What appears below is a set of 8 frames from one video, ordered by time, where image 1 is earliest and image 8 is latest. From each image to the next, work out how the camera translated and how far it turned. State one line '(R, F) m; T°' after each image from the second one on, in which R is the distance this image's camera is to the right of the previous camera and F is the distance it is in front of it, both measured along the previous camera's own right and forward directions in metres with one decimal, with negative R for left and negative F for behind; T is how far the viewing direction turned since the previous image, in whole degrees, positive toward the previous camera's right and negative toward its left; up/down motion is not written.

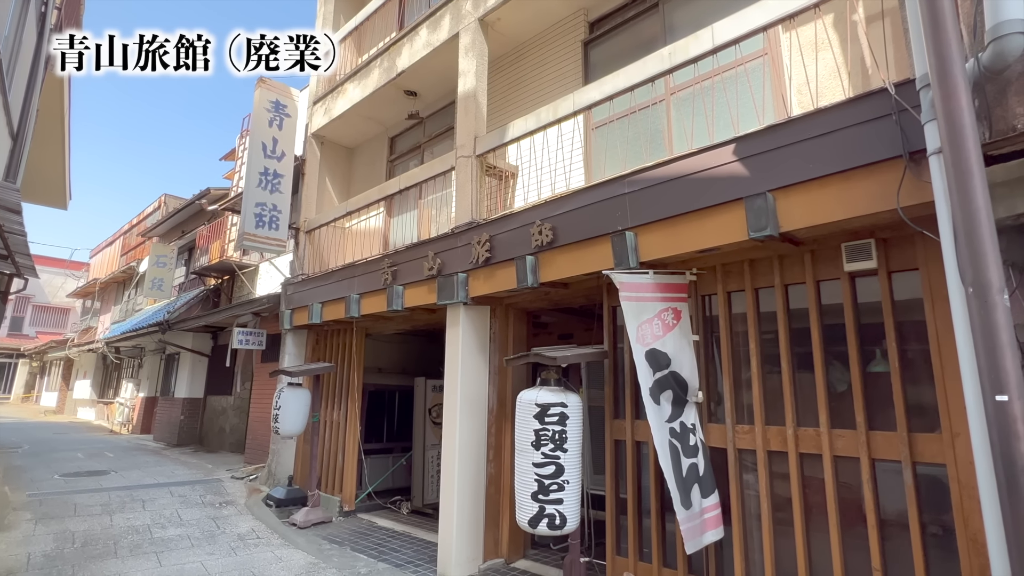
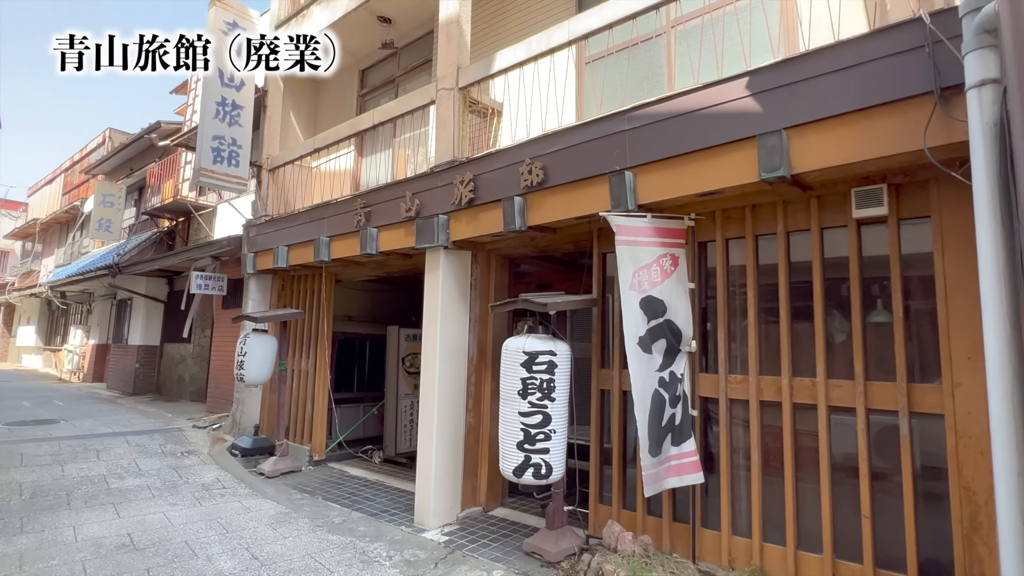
(-0.2, +0.3) m; +4°
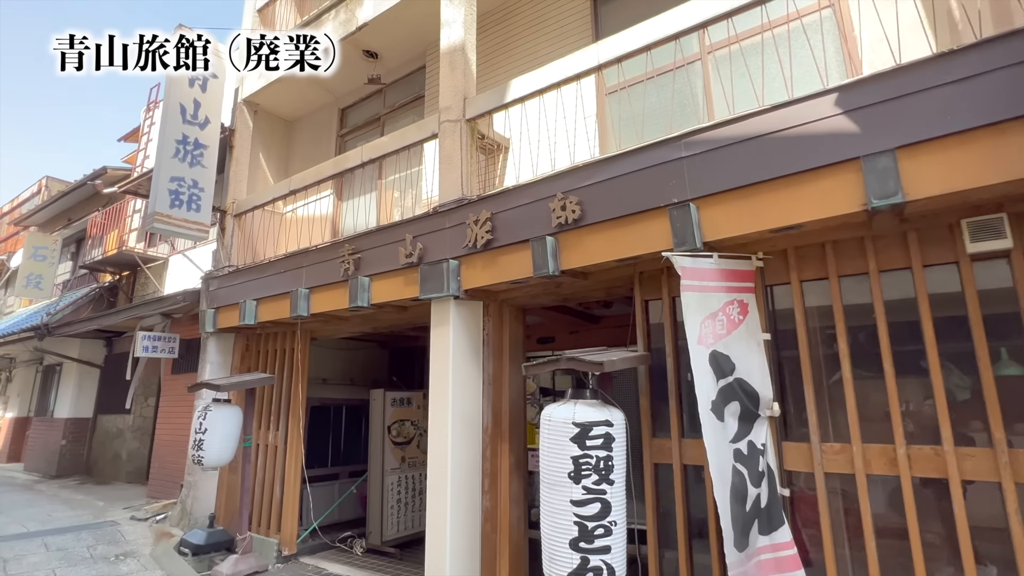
(-0.6, +0.8) m; +5°
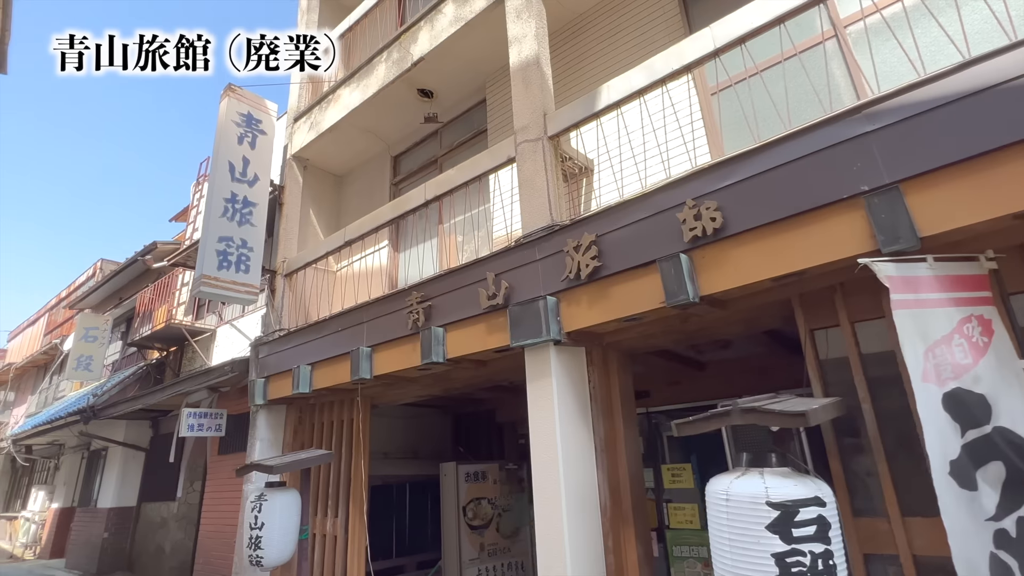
(-0.6, +0.9) m; -4°
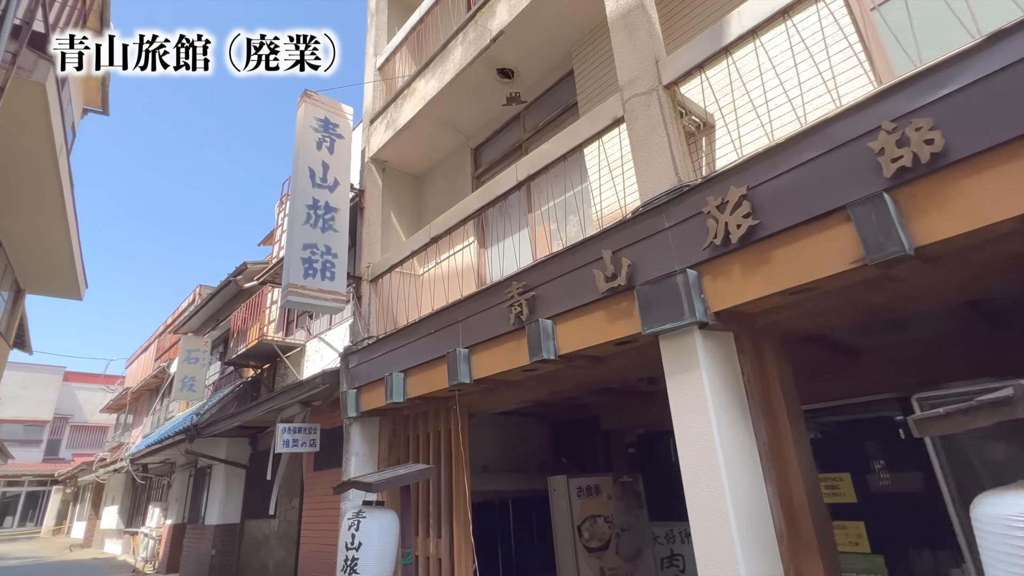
(-0.4, +0.6) m; -8°
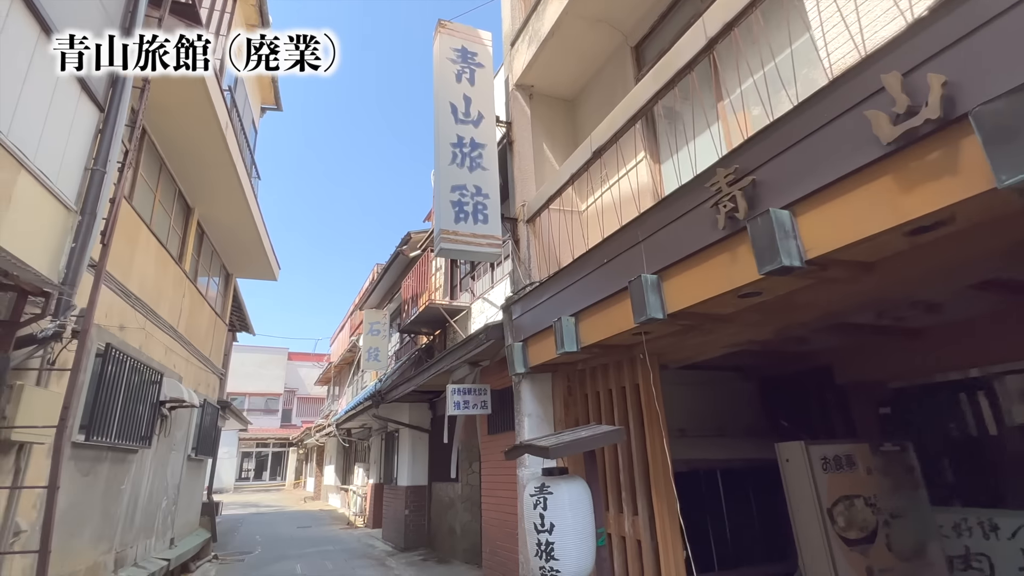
(-0.3, +1.0) m; -17°
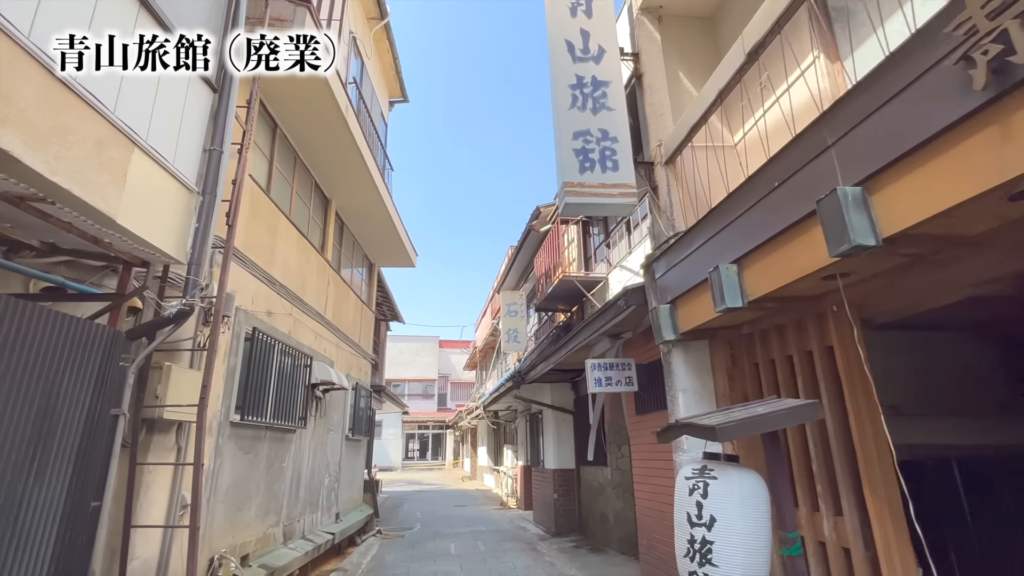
(0.0, +0.7) m; -15°
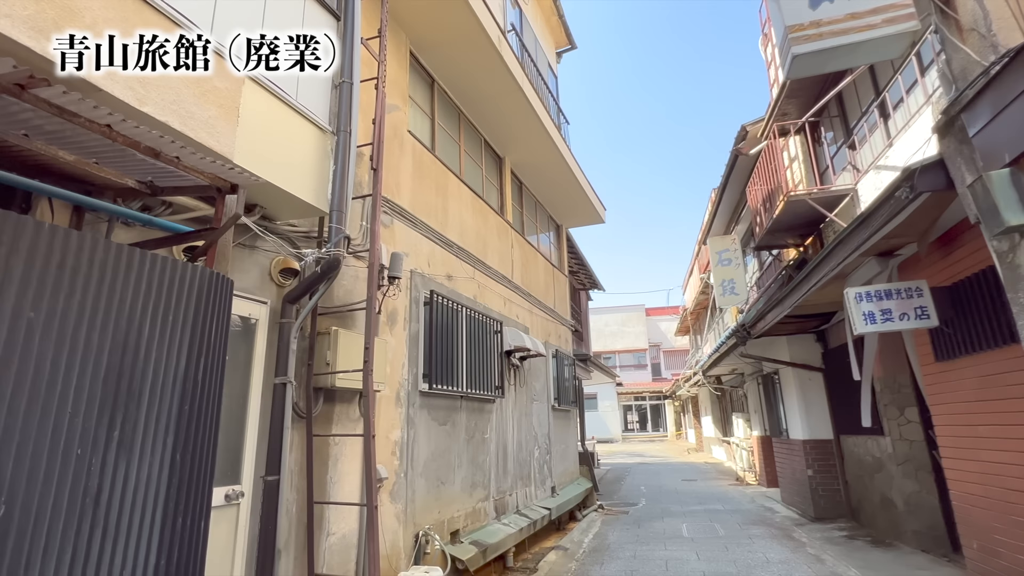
(-0.1, +1.0) m; -22°
